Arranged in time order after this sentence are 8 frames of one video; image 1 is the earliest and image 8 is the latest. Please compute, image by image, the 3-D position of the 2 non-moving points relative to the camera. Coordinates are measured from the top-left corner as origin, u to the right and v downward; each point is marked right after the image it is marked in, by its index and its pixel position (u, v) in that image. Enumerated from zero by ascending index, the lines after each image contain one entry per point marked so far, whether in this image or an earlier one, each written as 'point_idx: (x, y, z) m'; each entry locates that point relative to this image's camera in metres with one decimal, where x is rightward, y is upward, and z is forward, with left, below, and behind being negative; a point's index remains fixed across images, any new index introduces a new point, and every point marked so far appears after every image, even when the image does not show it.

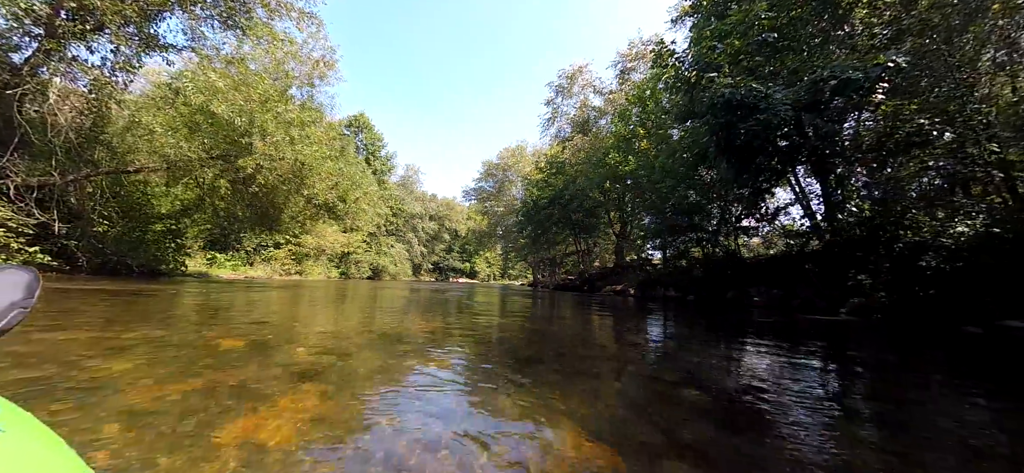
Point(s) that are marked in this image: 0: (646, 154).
0: (+5.3, +3.2, +15.3) m
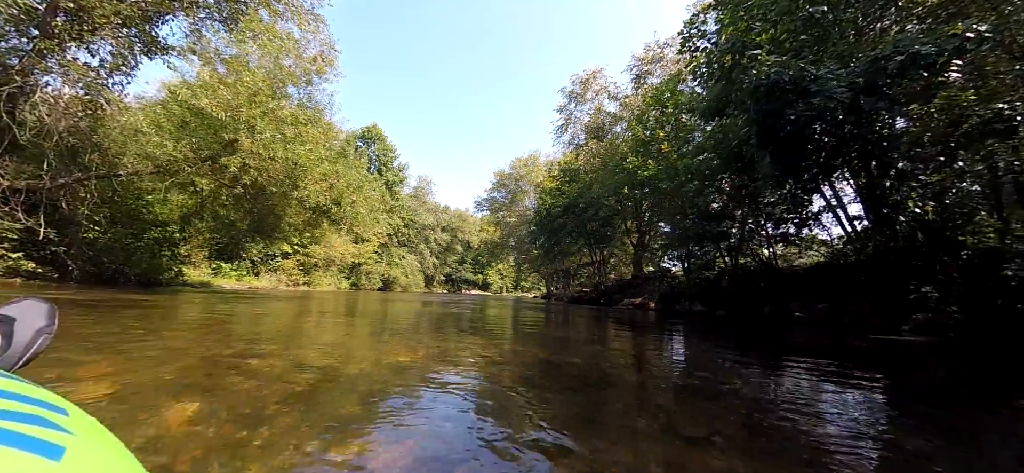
0: (+5.7, +2.9, +14.4) m
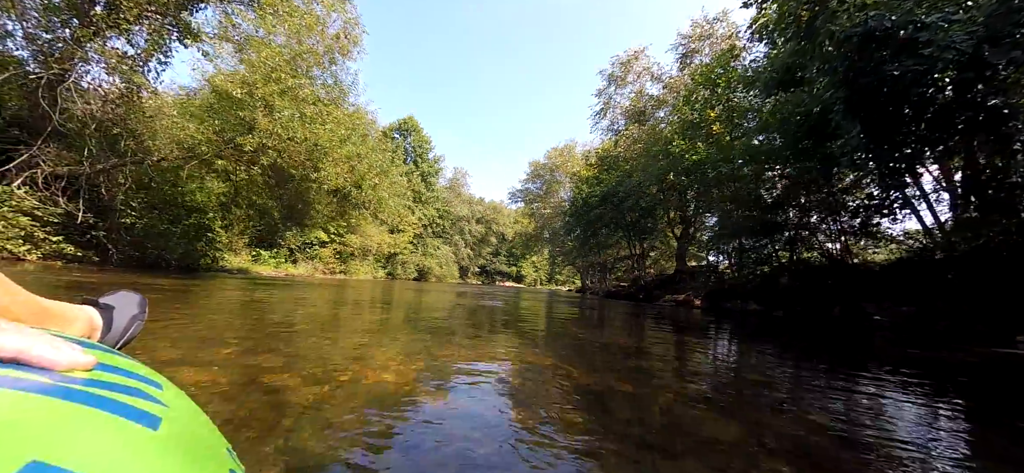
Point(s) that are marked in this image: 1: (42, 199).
0: (+6.9, +3.2, +13.1) m
1: (-10.1, +0.8, +8.4) m
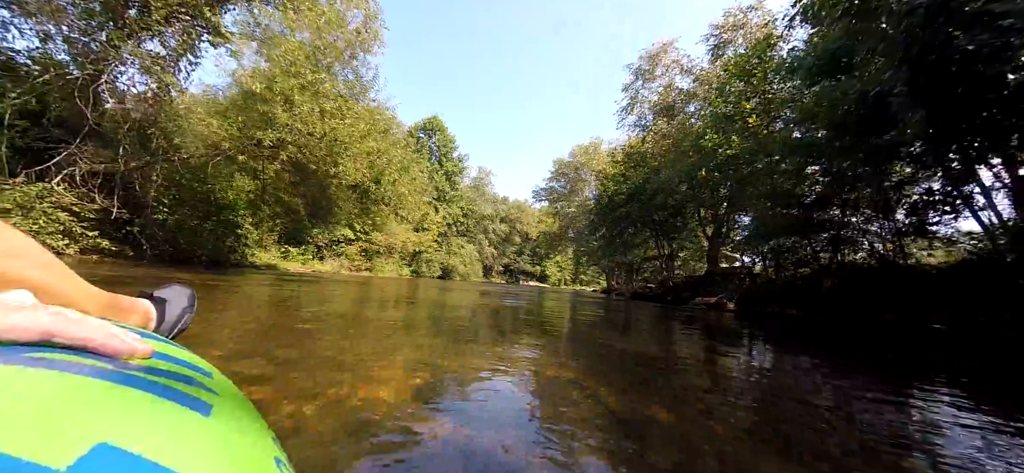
0: (+7.7, +3.2, +12.4) m
1: (-9.7, +0.9, +8.7) m
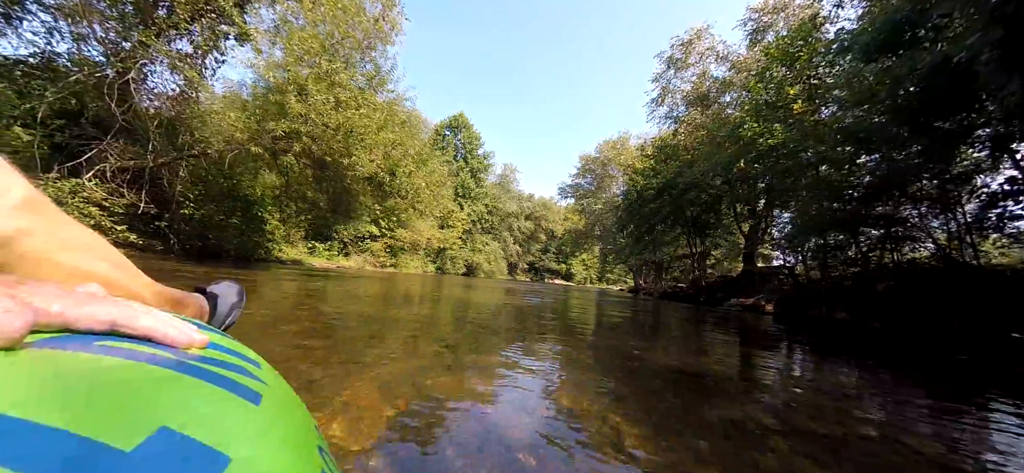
0: (+8.4, +3.3, +11.5) m
1: (-9.2, +1.0, +8.9) m
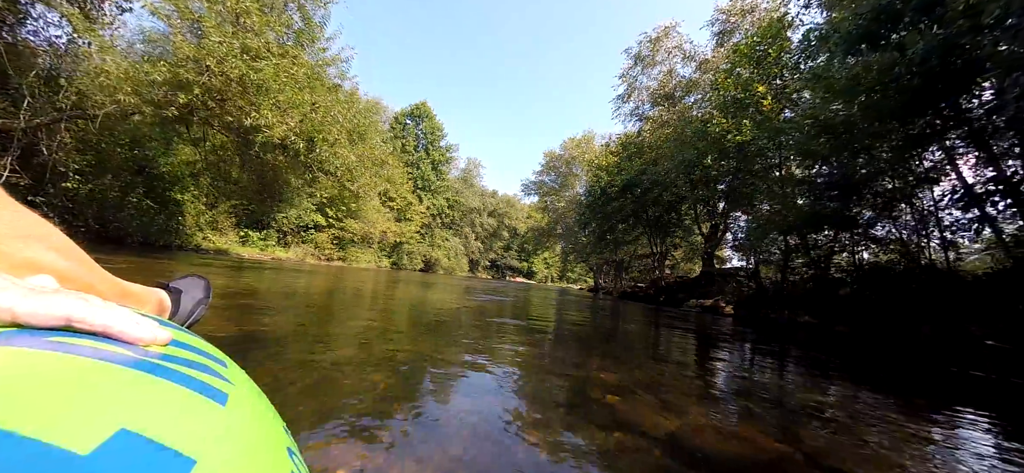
0: (+7.2, +3.2, +11.2) m
1: (-10.1, +1.5, +7.1) m
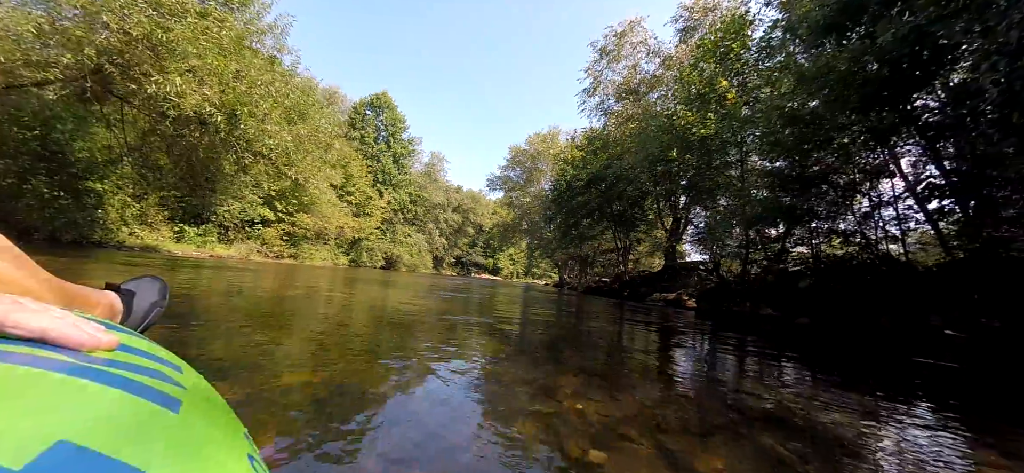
0: (+6.2, +3.4, +11.3) m
1: (-10.7, +1.6, +5.7) m
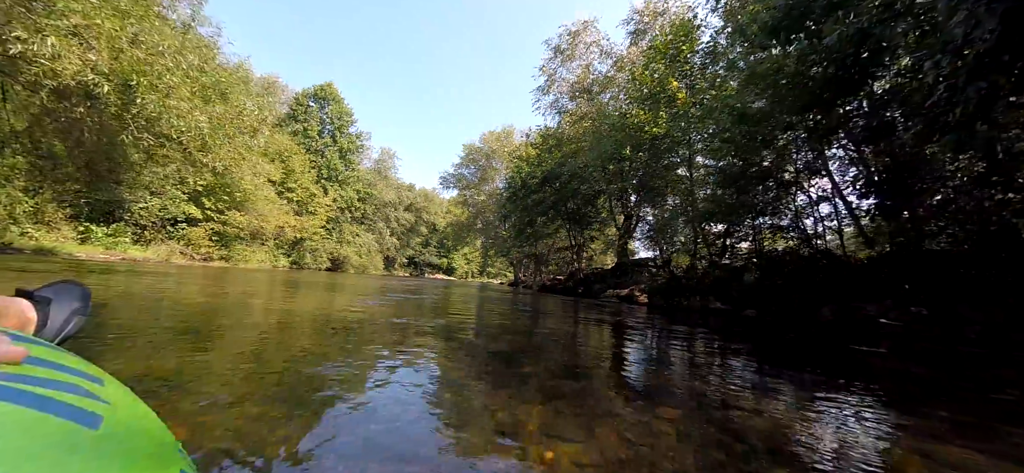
0: (+4.9, +3.5, +11.6) m
1: (-11.2, +1.6, +4.0) m
